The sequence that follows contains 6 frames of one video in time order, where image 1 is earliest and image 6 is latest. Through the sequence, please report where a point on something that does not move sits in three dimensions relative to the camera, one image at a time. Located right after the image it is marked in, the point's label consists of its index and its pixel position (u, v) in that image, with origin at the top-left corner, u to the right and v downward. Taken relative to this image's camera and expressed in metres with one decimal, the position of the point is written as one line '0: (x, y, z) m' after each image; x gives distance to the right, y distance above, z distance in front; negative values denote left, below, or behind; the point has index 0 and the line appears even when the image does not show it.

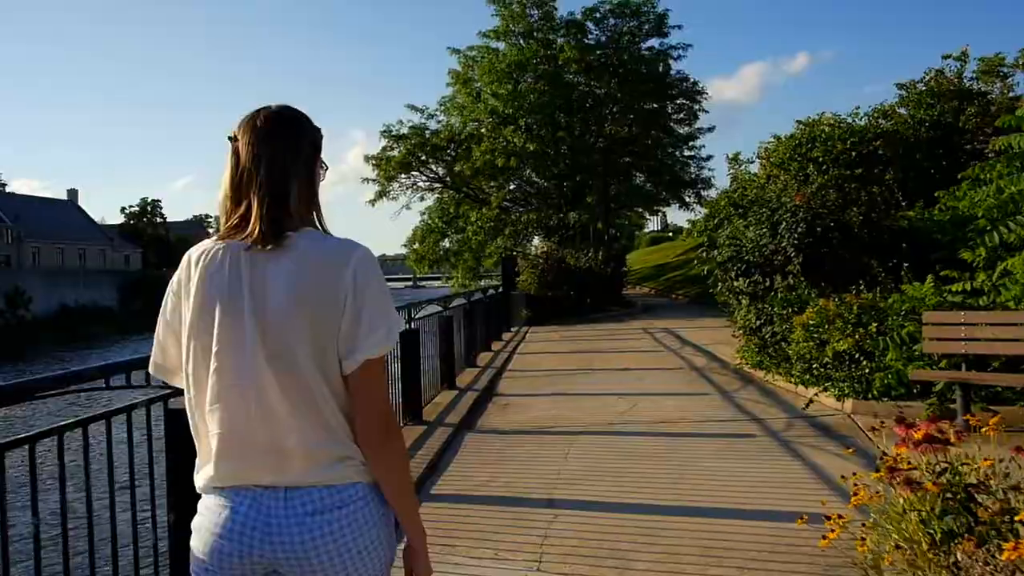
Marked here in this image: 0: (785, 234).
0: (+3.1, +0.6, +9.5) m
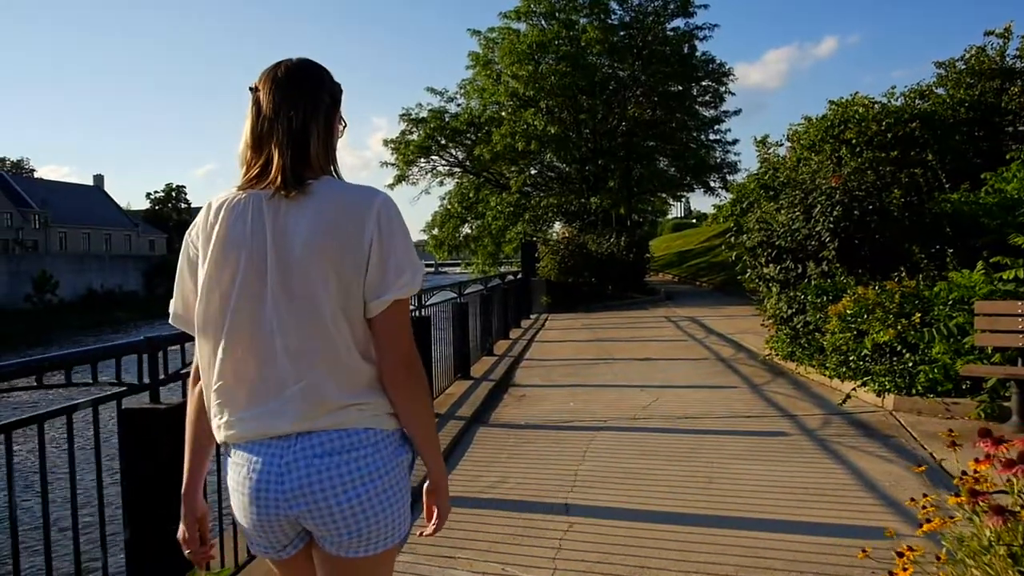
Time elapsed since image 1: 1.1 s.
0: (+3.3, +0.8, +8.9) m
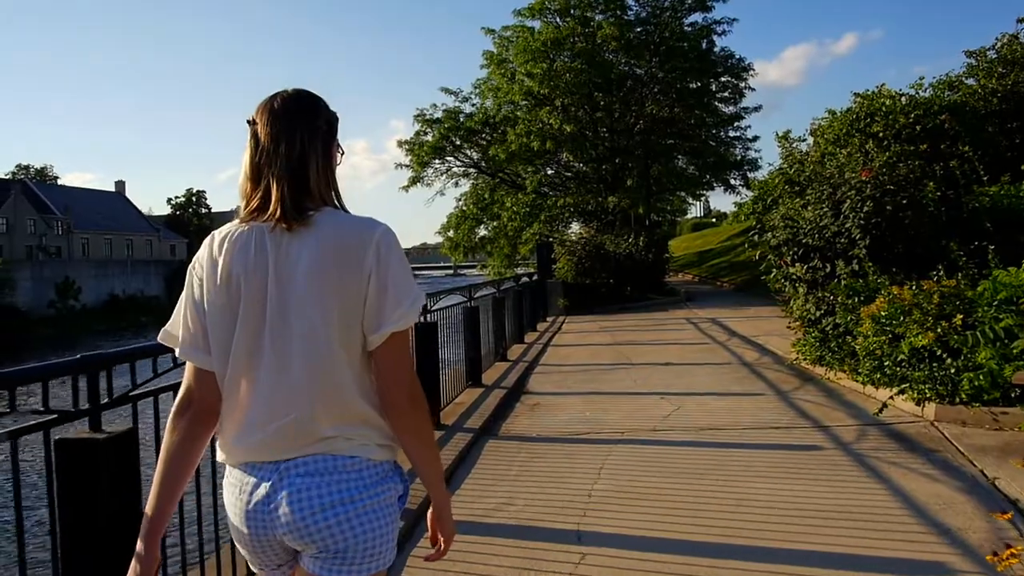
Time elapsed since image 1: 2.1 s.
0: (+3.4, +0.8, +8.4) m
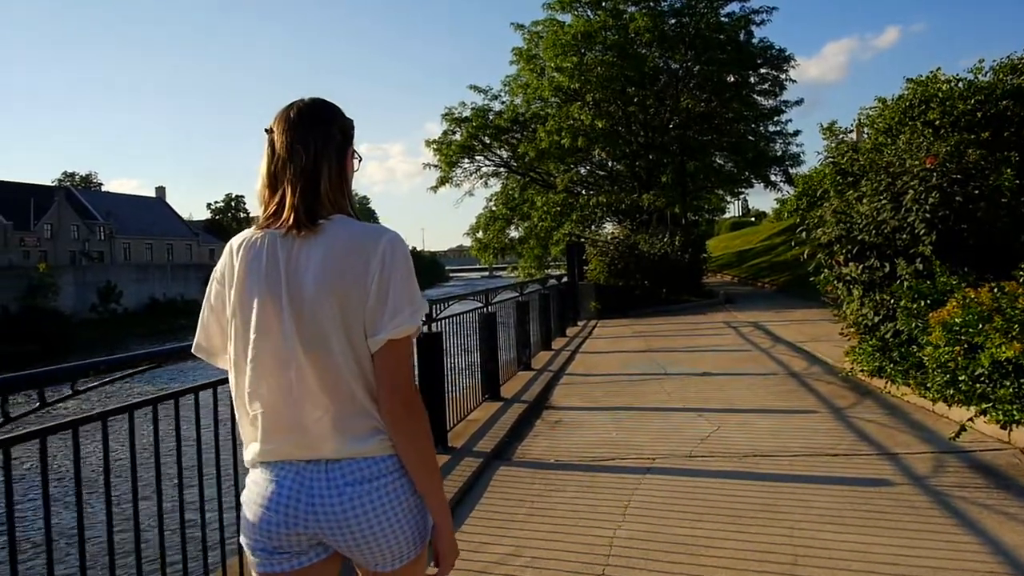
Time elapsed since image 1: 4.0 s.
0: (+3.6, +0.7, +7.4) m
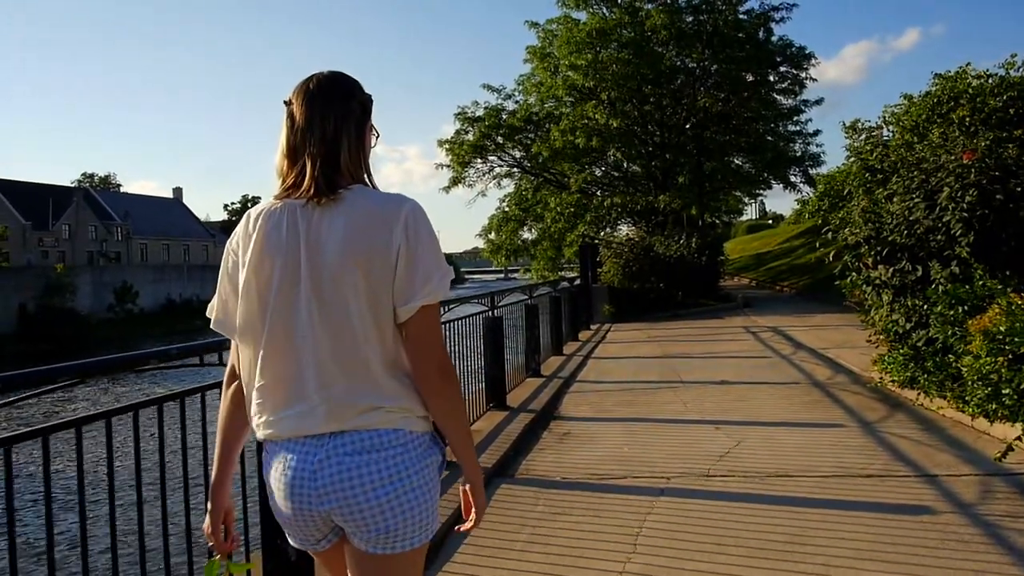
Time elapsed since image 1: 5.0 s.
0: (+3.7, +0.7, +6.9) m
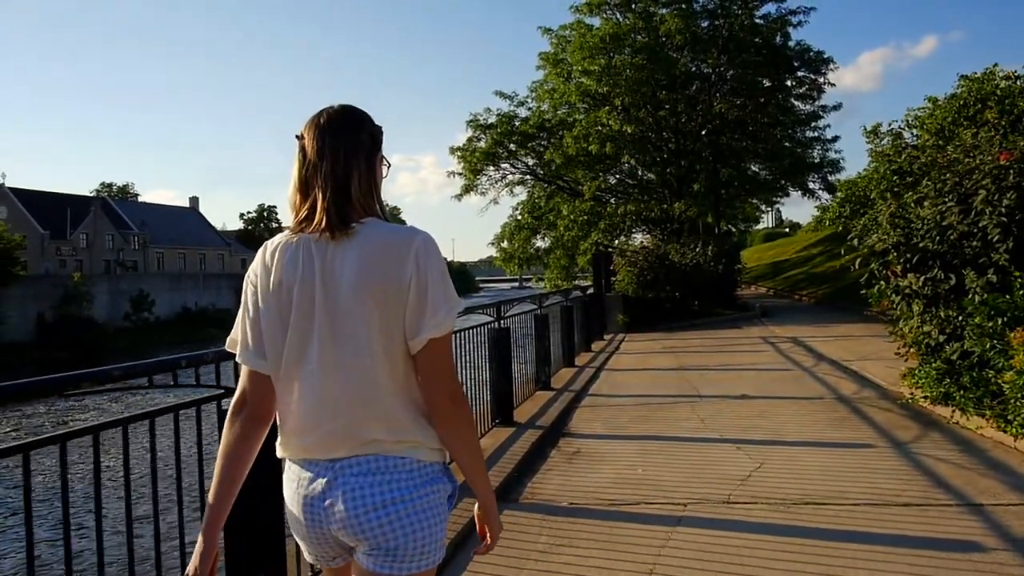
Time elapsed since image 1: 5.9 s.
0: (+3.7, +0.6, +6.5) m
